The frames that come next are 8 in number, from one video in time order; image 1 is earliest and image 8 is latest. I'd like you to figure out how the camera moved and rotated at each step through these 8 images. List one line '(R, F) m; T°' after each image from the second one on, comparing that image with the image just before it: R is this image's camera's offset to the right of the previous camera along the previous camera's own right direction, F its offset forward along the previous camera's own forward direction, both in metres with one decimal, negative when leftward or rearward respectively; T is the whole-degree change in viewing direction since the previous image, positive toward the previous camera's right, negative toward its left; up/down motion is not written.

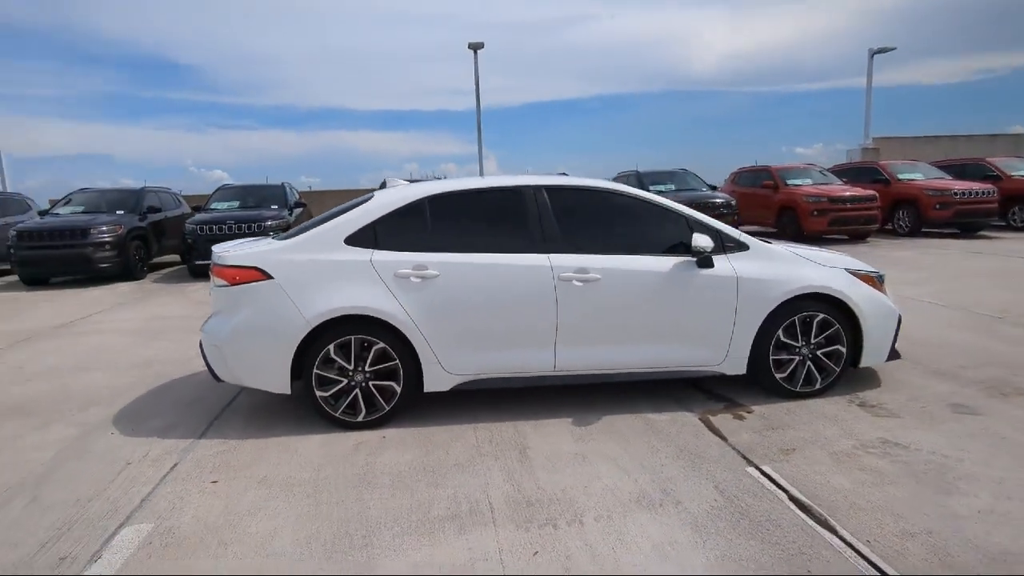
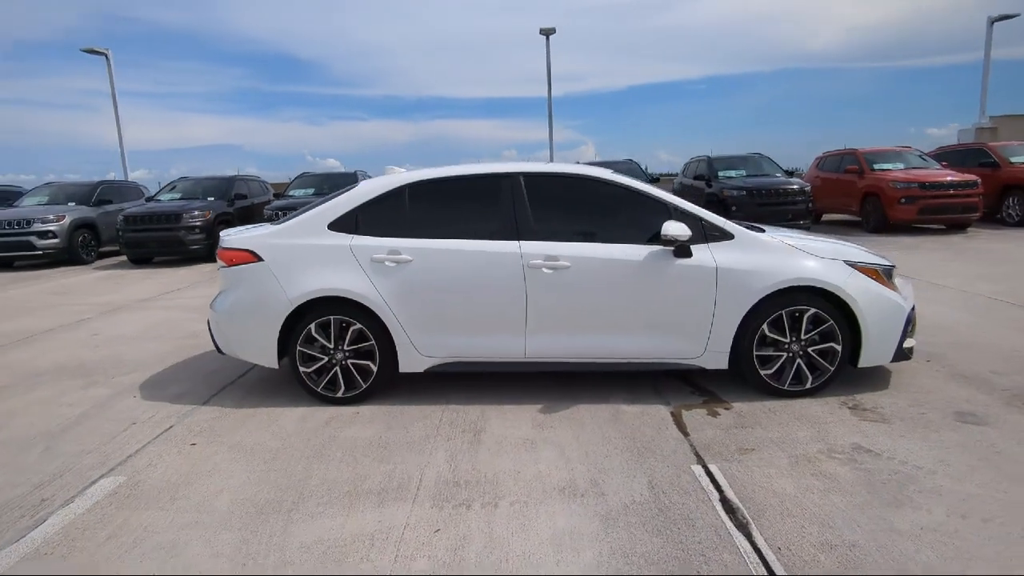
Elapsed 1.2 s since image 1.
(+1.0, 0.0) m; -9°
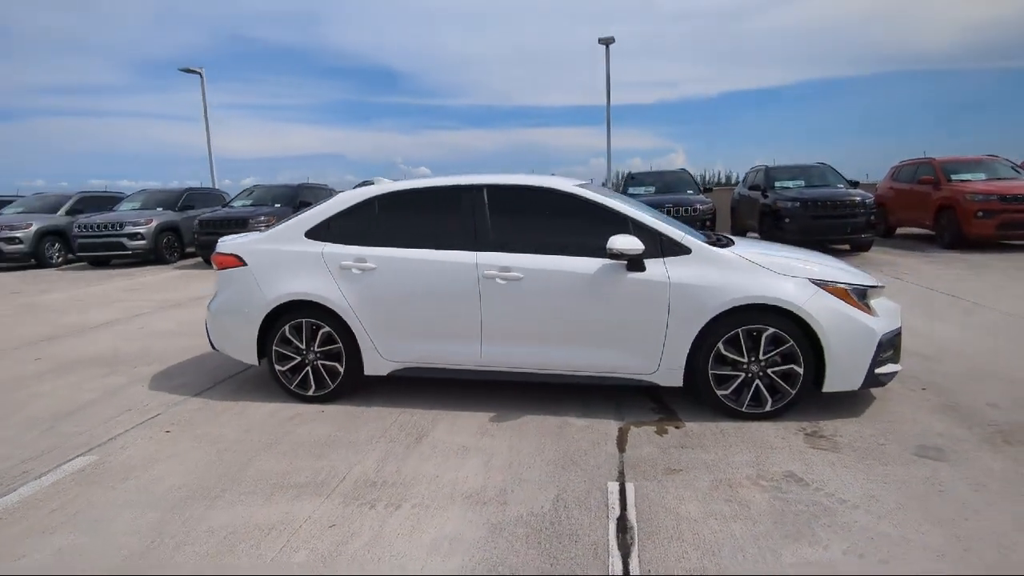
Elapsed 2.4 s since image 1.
(+1.0, 0.0) m; -8°
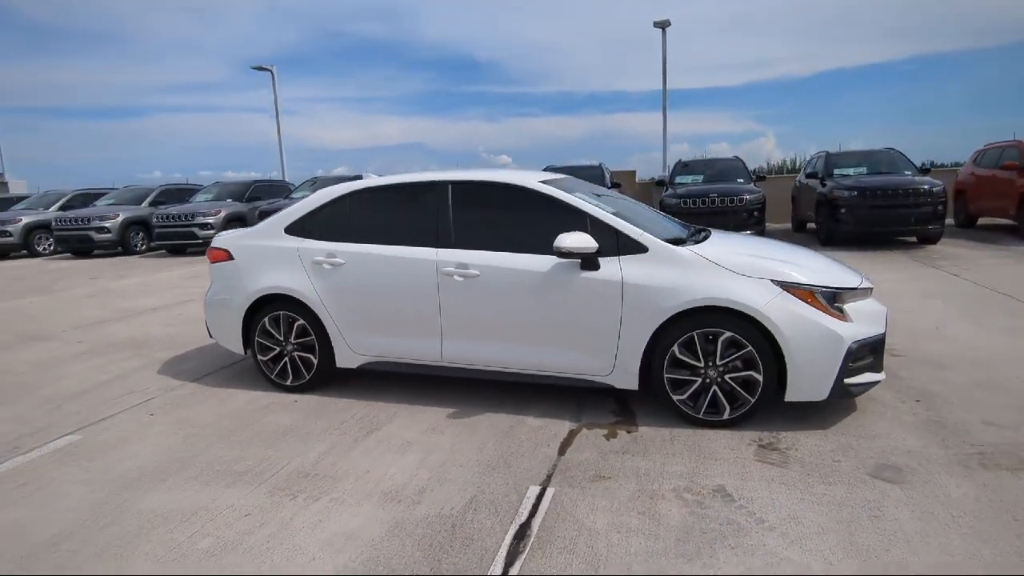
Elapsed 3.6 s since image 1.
(+0.9, +0.1) m; -7°
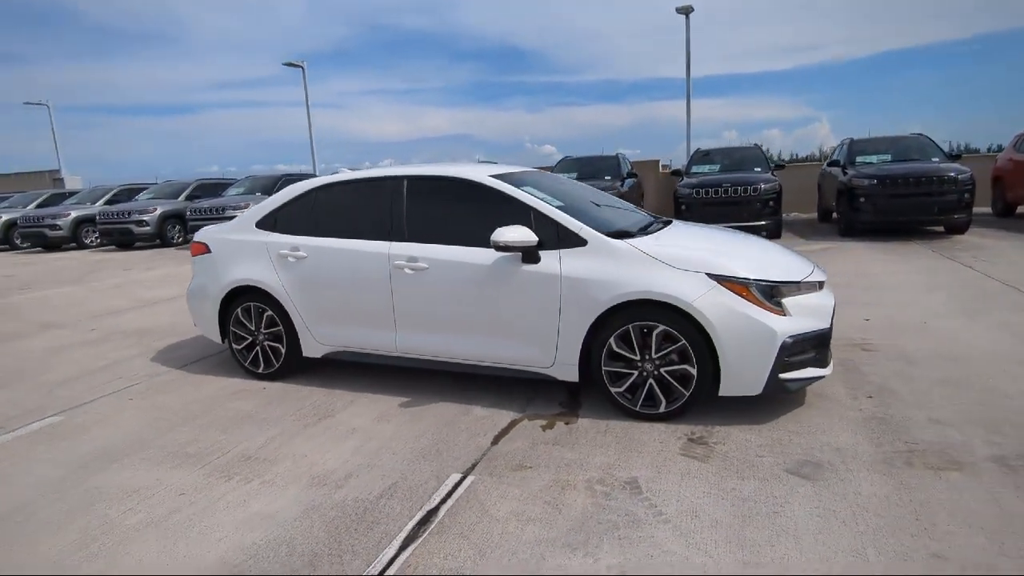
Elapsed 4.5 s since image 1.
(+0.7, 0.0) m; -4°
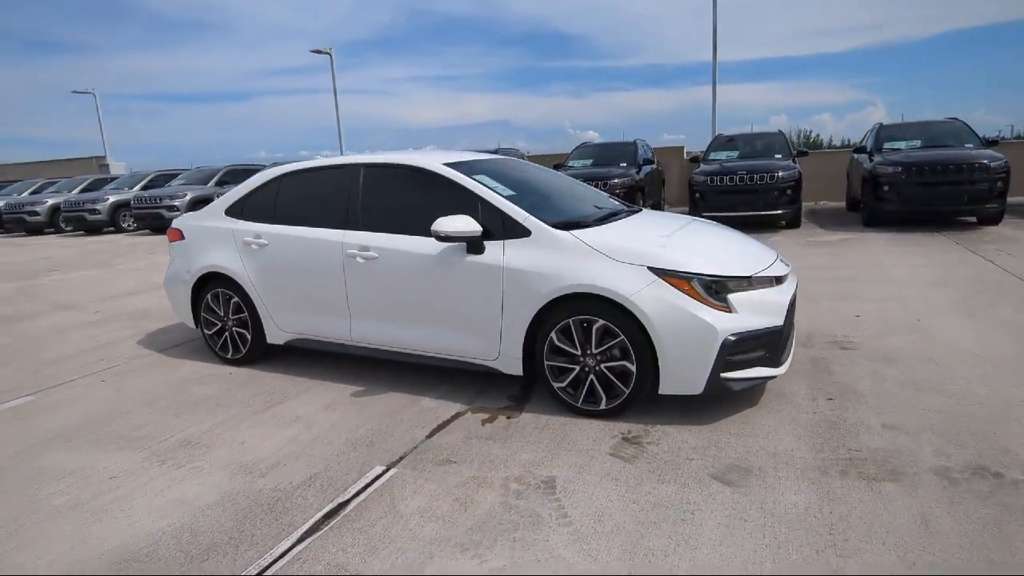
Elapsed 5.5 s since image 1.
(+0.7, +0.1) m; -4°
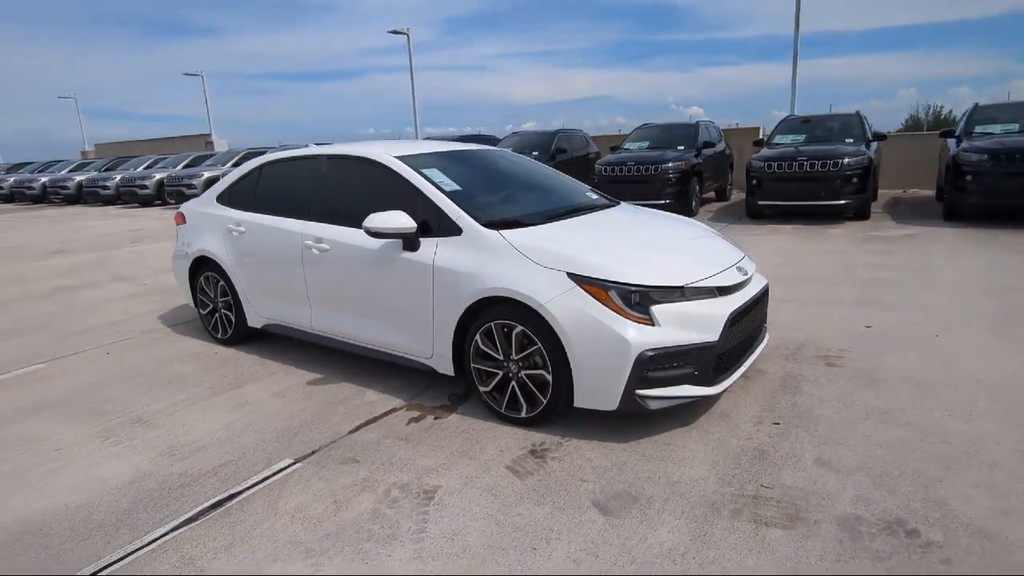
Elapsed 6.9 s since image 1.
(+1.1, +0.2) m; -9°
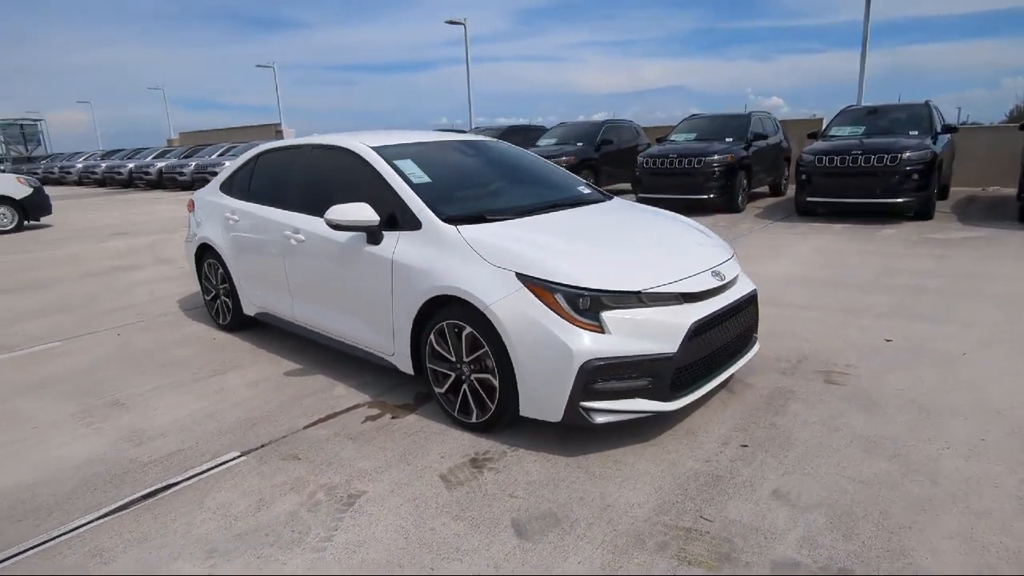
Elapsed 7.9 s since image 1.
(+0.7, +0.2) m; -6°
